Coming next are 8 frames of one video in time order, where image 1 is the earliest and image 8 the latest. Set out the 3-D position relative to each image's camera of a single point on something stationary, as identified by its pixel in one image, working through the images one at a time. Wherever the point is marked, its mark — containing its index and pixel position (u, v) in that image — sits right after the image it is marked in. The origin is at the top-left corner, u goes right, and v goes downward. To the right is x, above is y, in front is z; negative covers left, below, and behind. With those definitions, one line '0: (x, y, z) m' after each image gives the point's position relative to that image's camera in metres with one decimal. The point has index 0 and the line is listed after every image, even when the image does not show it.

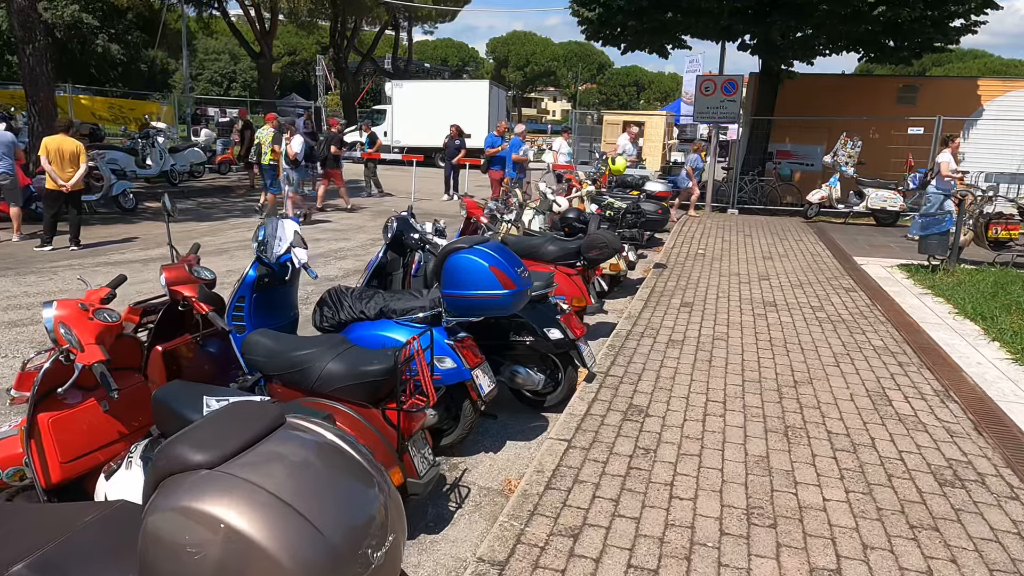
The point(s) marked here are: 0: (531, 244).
0: (+0.2, +0.4, +6.4) m
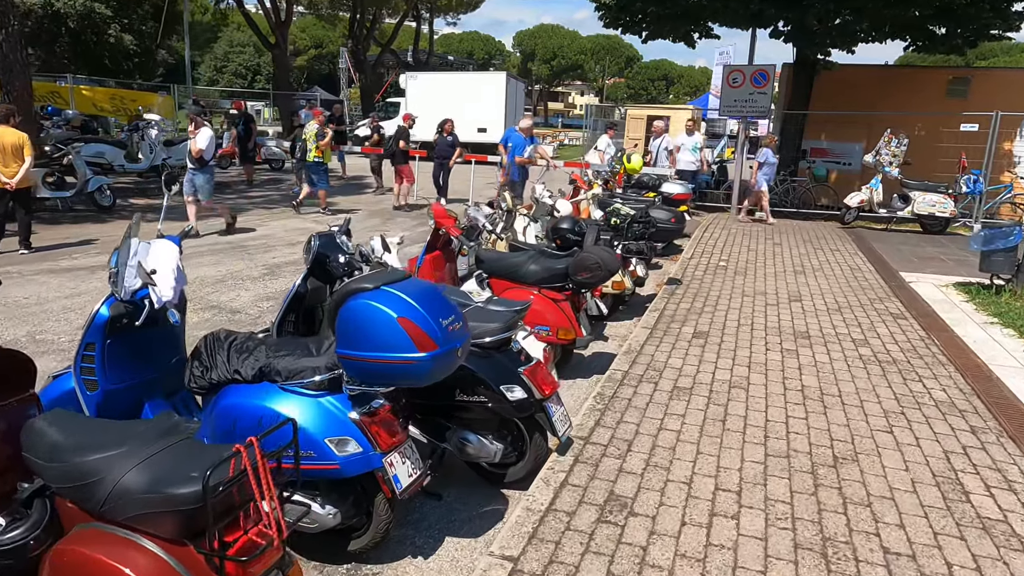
0: (0.0, +0.2, +5.3) m
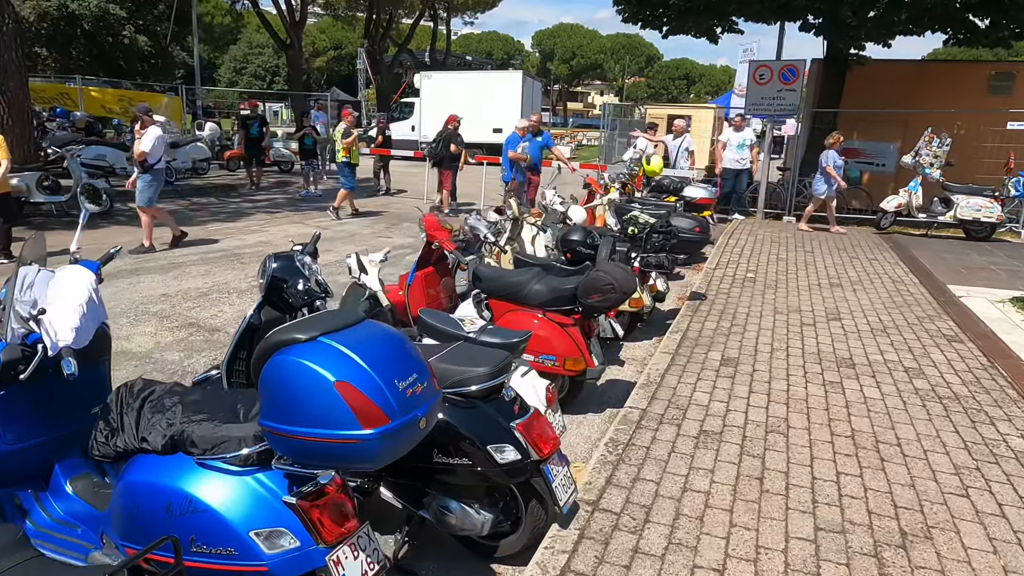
0: (0.0, +0.1, +4.6) m
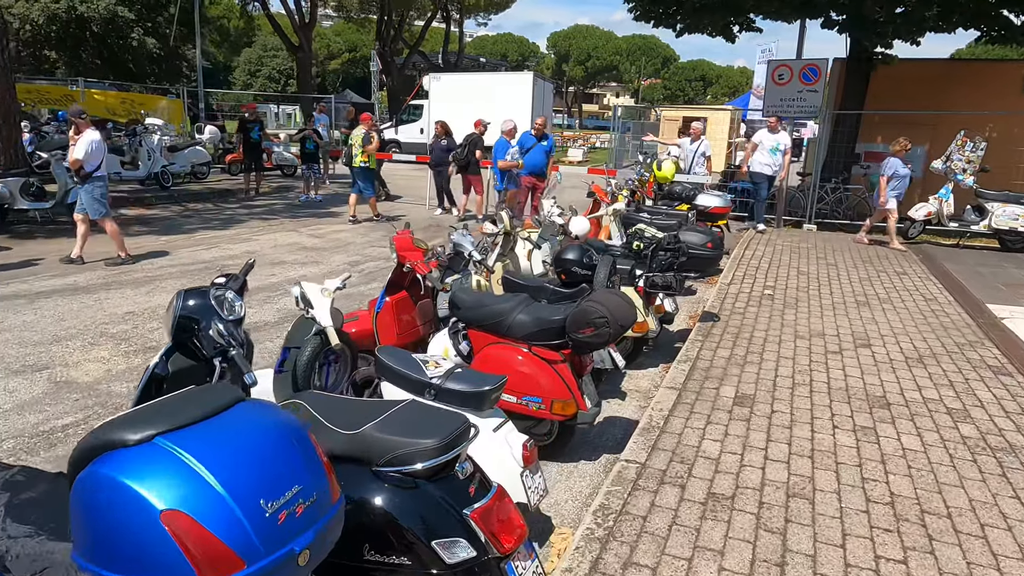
0: (-0.1, -0.1, +4.0) m
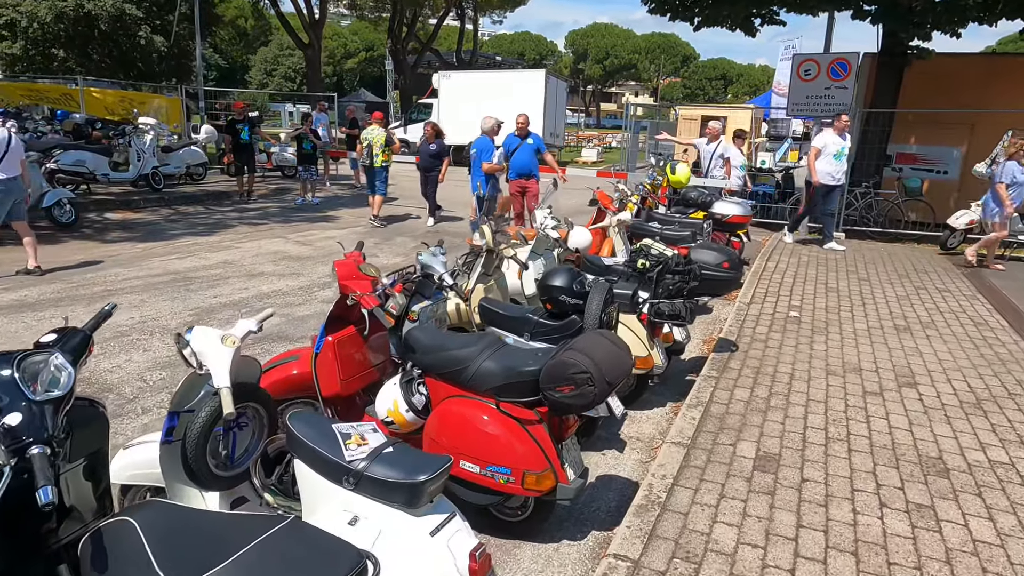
0: (-0.3, -0.3, +3.3) m
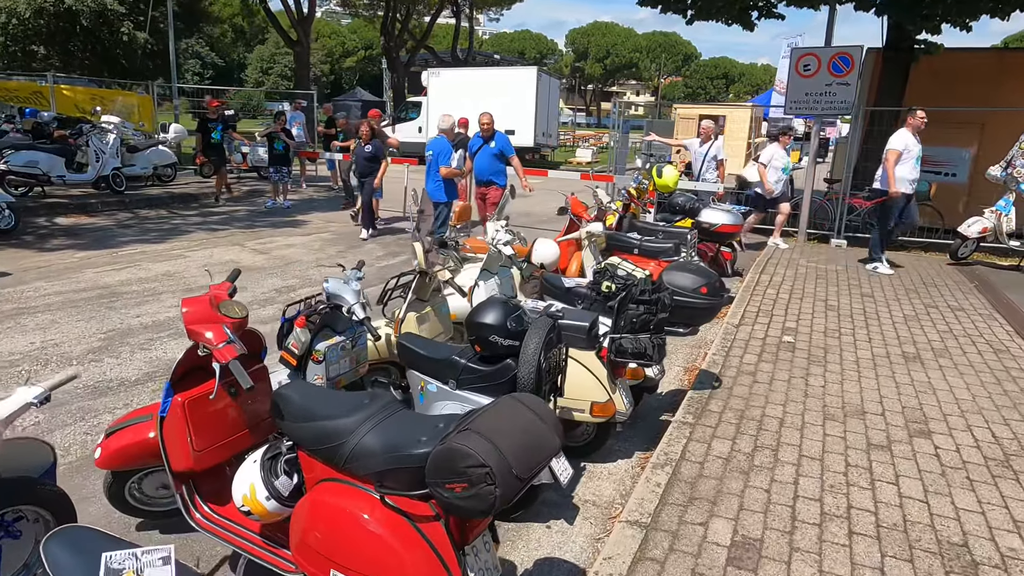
0: (-0.7, -0.5, +2.5) m
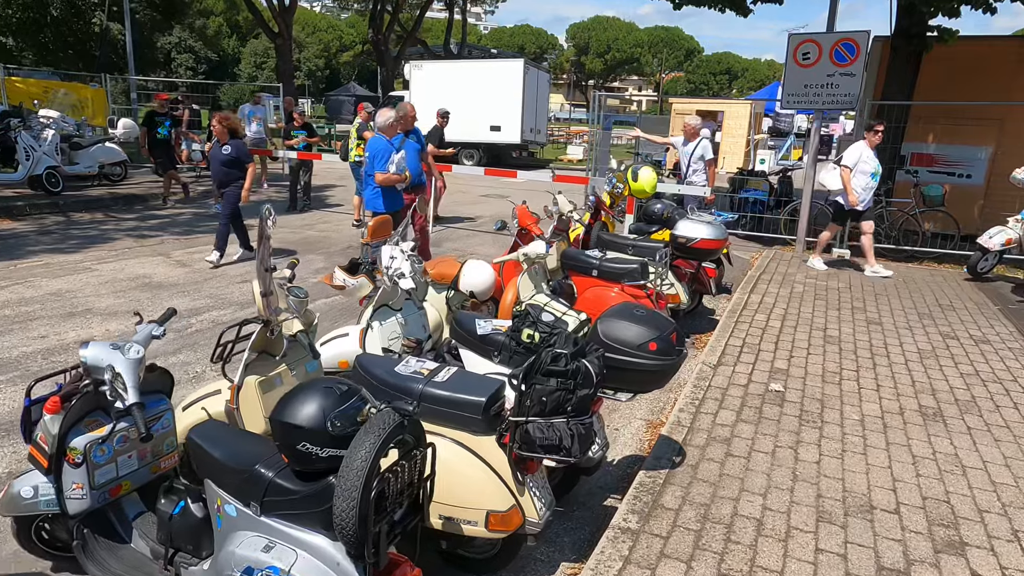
0: (-1.3, -0.8, +1.4) m
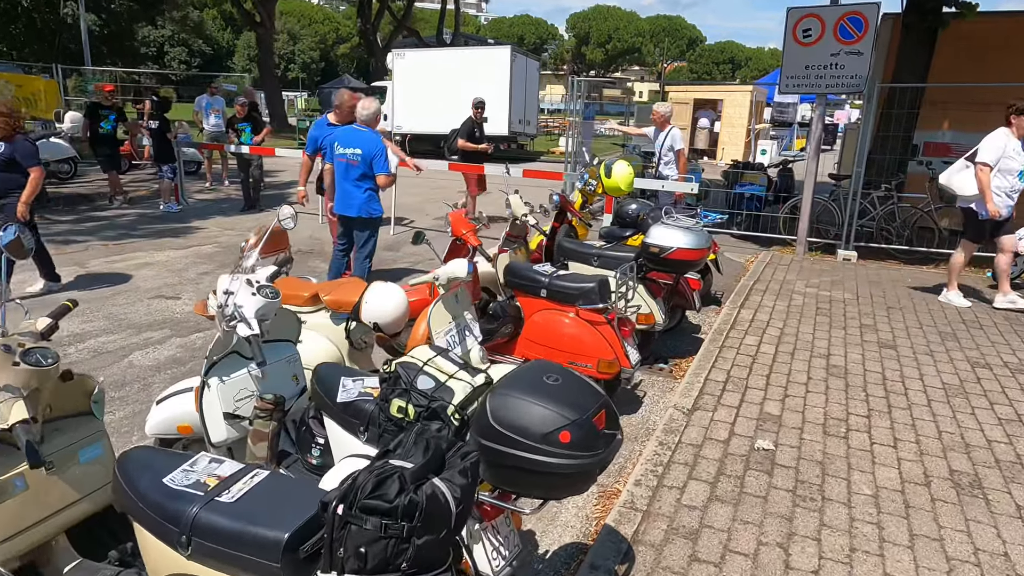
0: (-1.8, -1.0, +0.4) m
